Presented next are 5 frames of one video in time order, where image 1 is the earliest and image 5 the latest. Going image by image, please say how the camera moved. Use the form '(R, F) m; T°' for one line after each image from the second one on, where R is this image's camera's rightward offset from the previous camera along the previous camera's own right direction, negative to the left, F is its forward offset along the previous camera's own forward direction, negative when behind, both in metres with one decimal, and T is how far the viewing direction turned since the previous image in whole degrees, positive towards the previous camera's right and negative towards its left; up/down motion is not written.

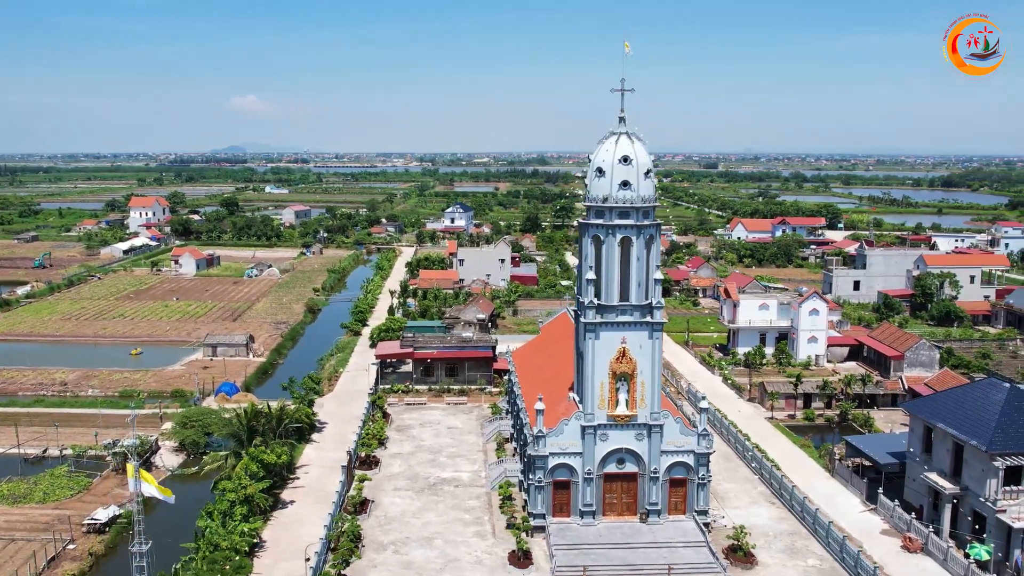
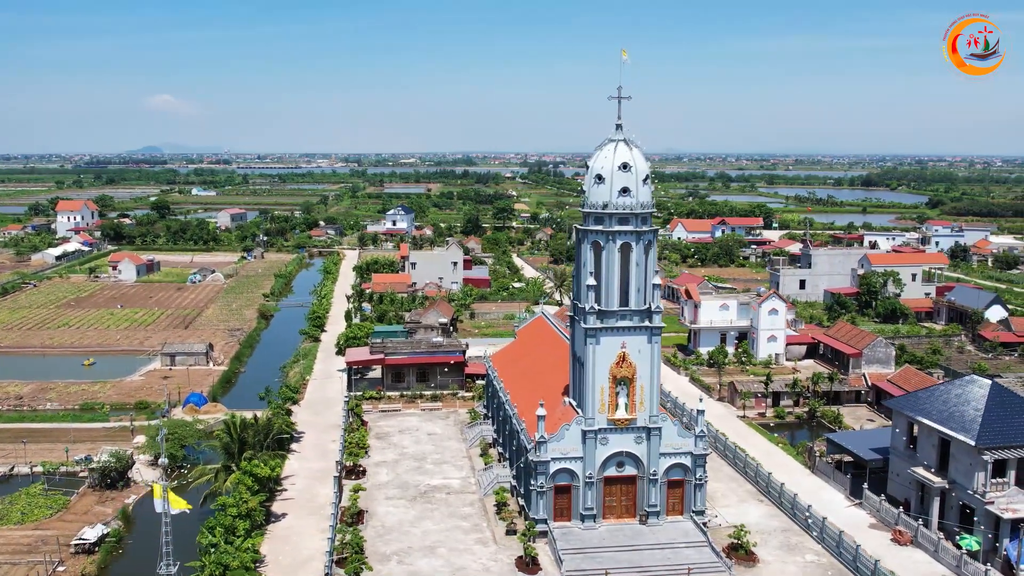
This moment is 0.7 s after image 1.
(-2.3, 0.0) m; +4°
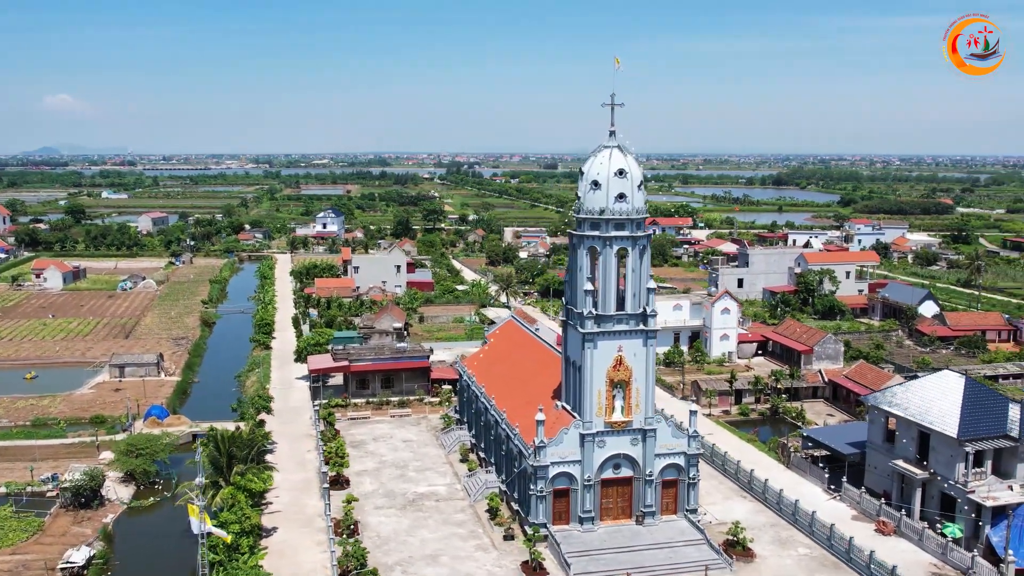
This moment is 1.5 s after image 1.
(-2.6, 0.0) m; +5°
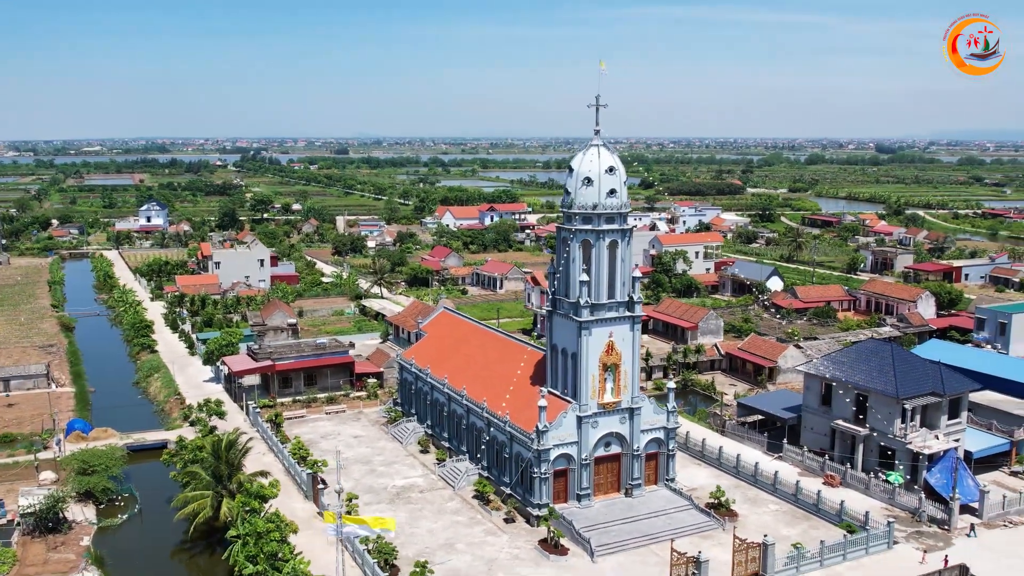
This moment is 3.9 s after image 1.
(-6.8, -0.5) m; +13°
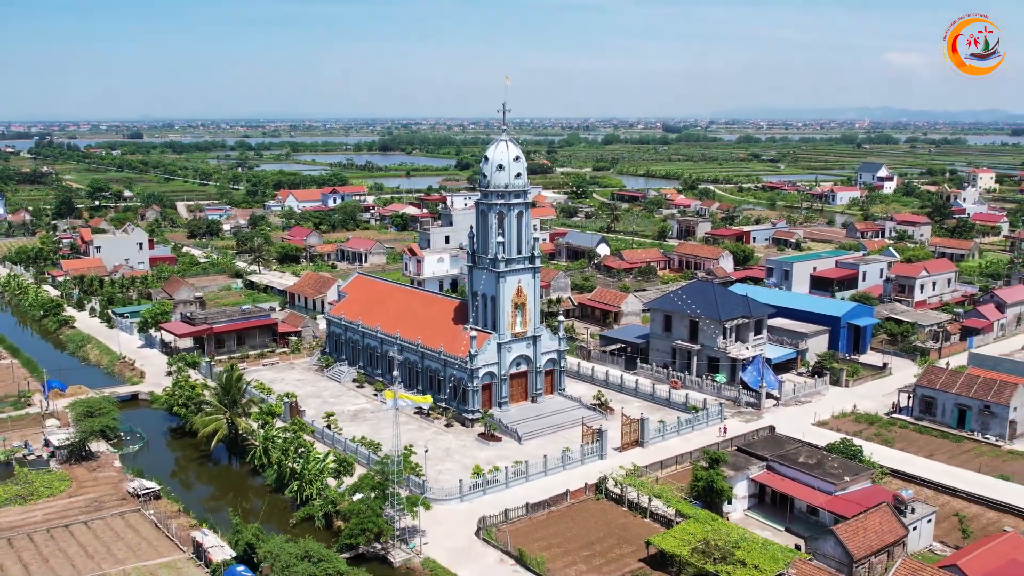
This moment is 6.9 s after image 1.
(-5.7, -9.8) m; +12°
